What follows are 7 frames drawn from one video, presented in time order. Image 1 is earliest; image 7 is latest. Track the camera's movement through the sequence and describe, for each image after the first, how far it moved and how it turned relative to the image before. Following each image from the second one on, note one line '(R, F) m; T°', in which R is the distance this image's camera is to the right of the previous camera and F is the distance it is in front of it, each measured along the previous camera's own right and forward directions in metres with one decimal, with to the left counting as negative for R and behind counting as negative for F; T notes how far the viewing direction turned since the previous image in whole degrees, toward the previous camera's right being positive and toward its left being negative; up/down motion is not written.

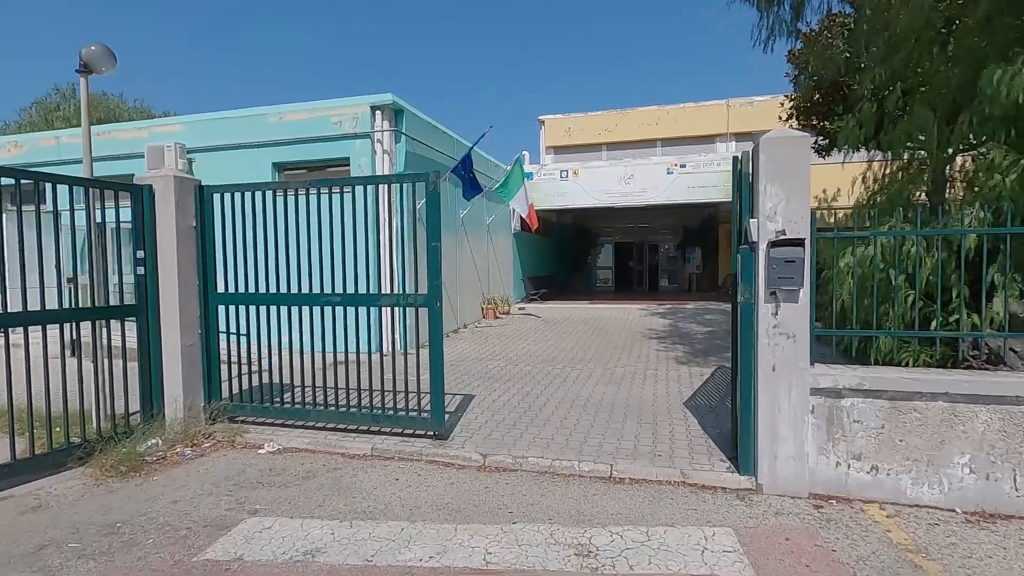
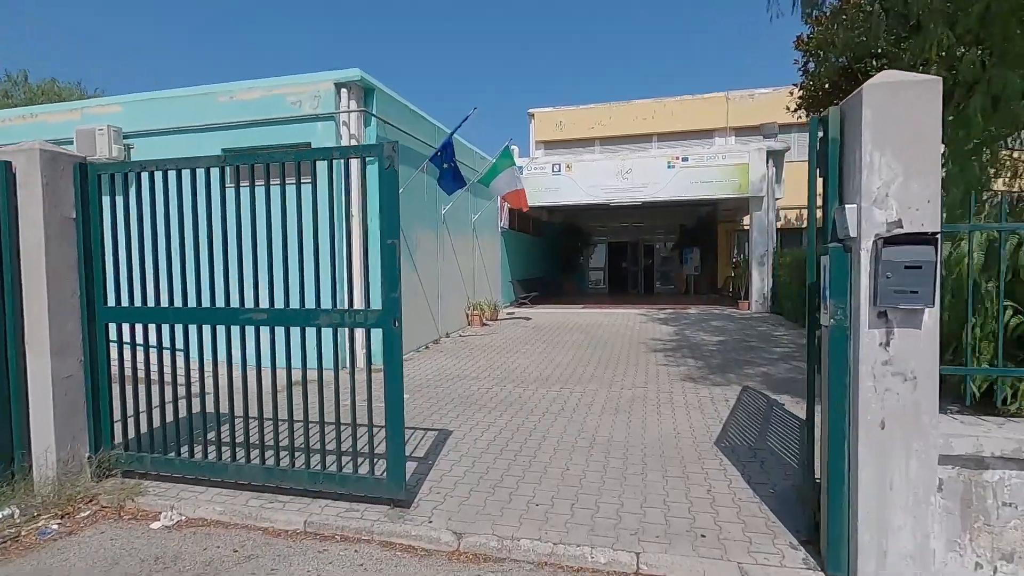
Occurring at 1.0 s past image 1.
(0.0, +1.4) m; +1°
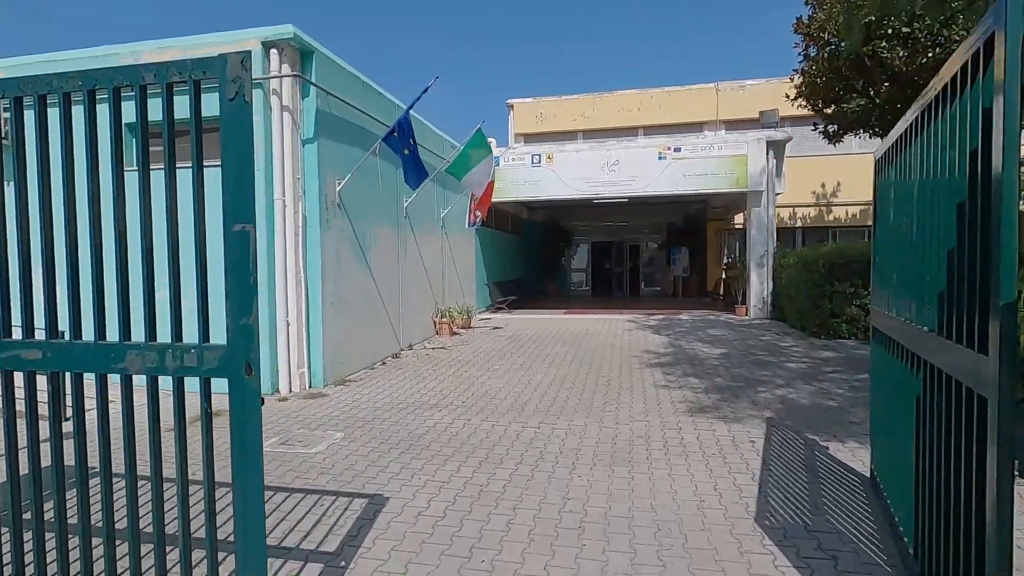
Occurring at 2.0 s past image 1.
(+0.2, +1.6) m; +2°
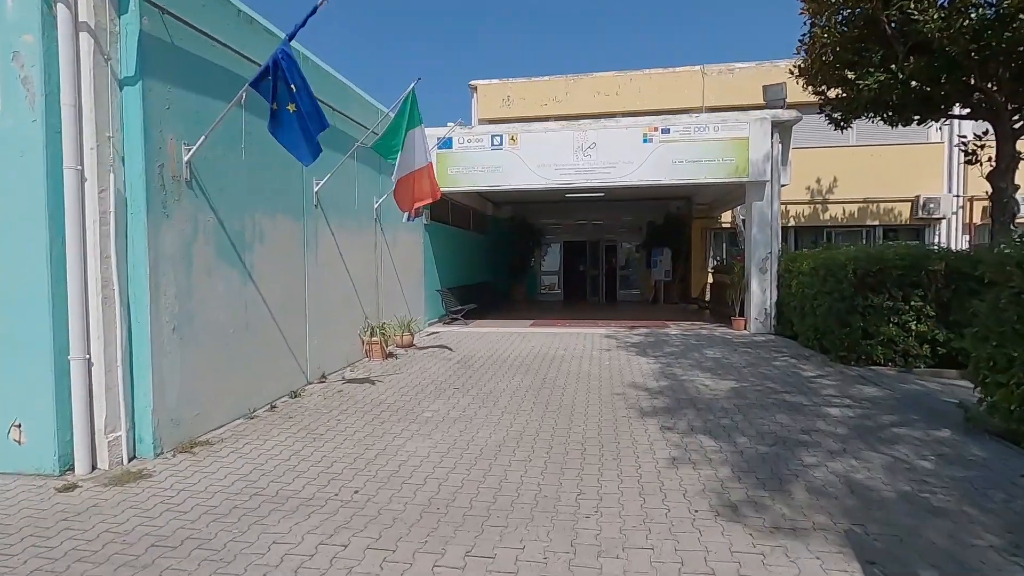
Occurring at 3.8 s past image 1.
(+0.4, +2.5) m; +3°
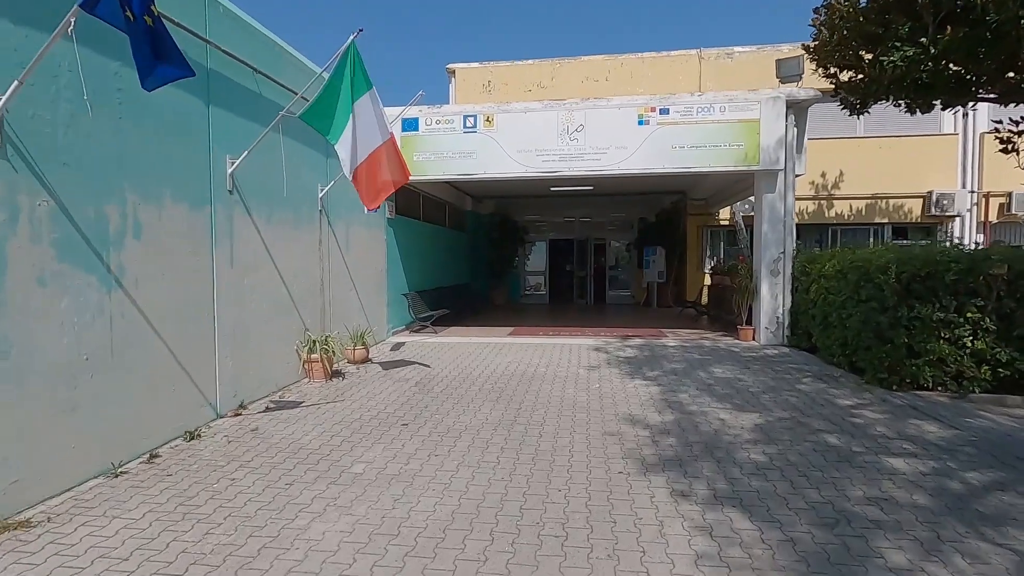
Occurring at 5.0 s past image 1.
(+0.3, +1.6) m; +1°
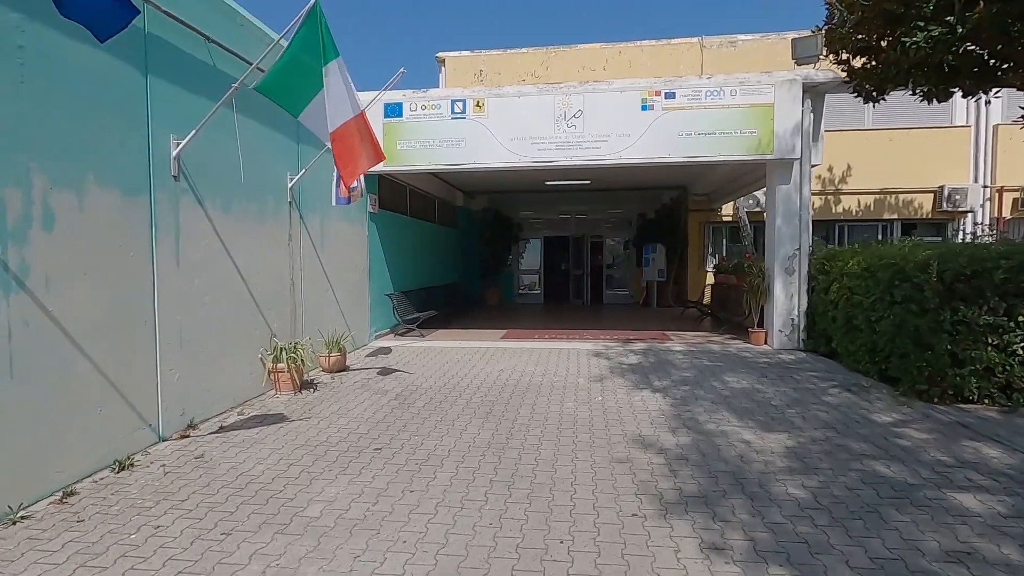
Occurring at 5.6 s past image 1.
(0.0, +0.9) m; +1°
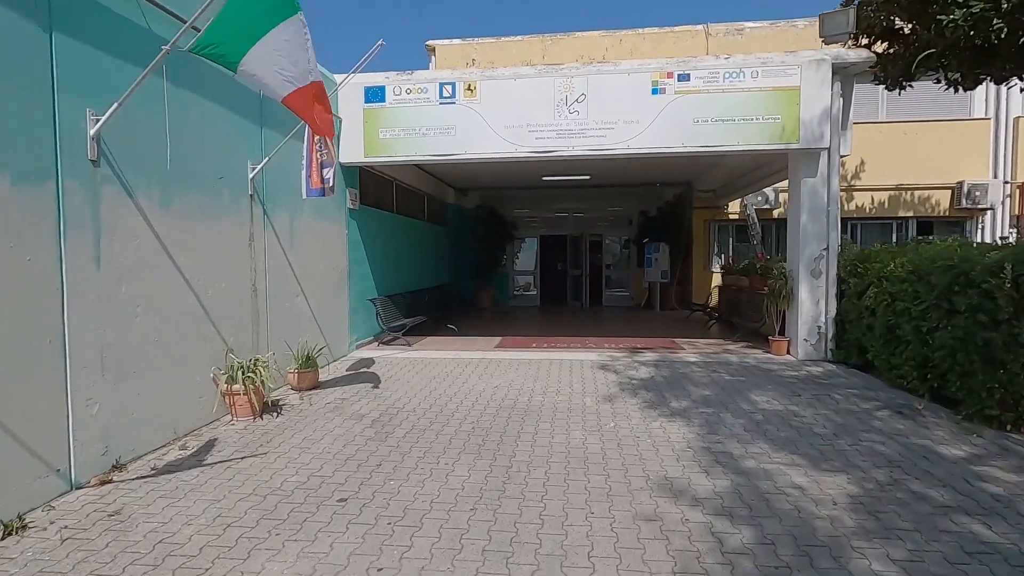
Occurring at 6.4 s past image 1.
(0.0, +1.0) m; +1°
